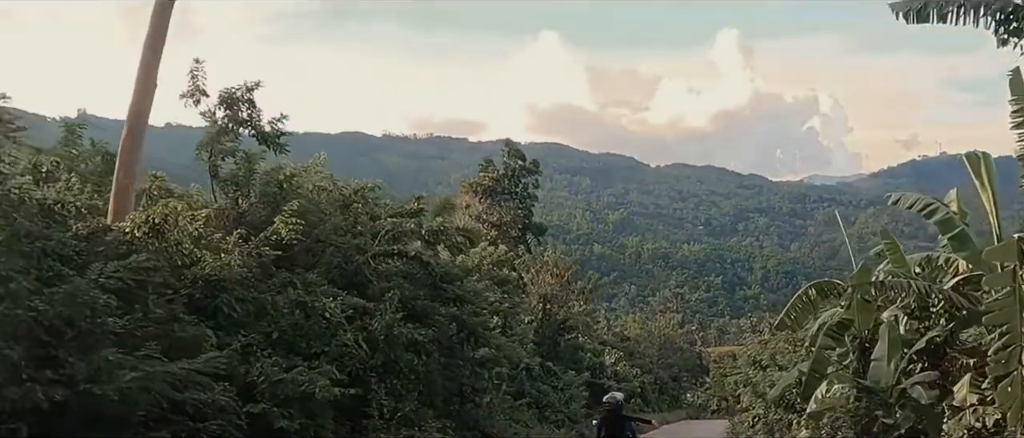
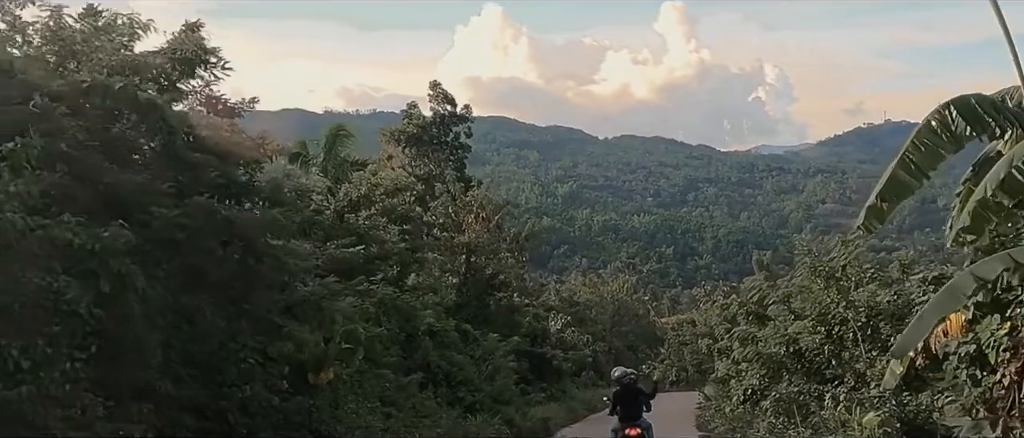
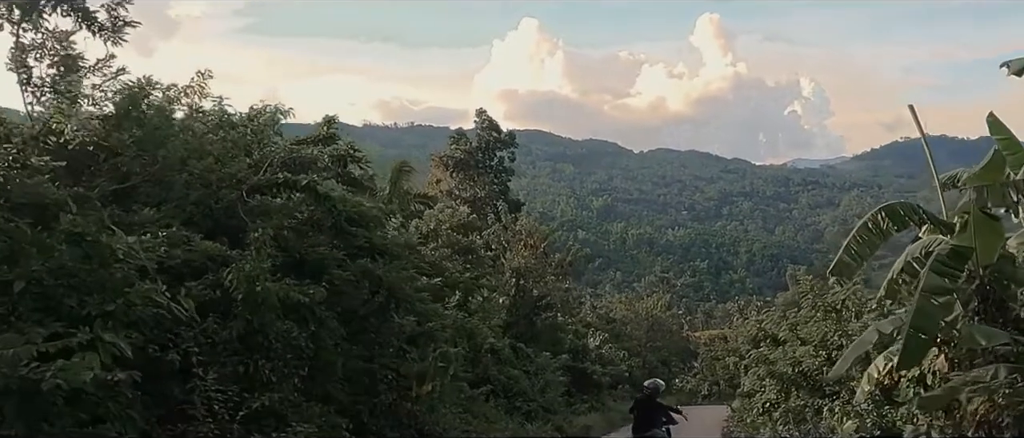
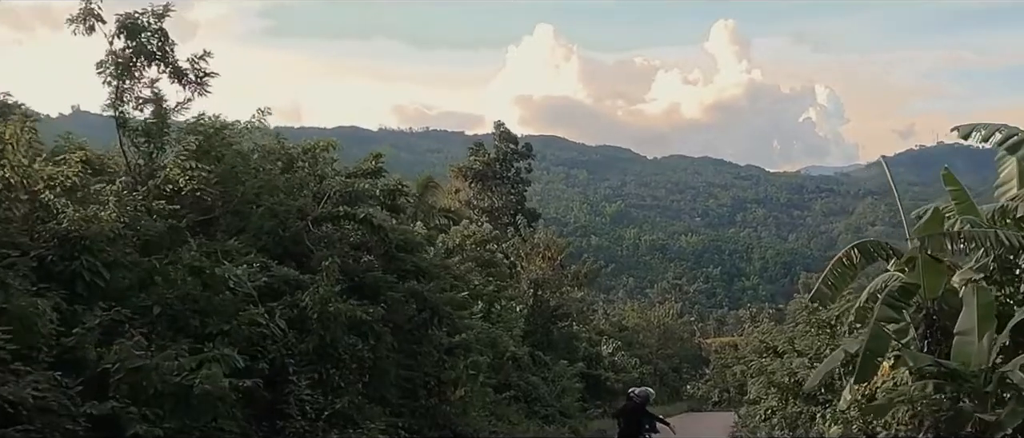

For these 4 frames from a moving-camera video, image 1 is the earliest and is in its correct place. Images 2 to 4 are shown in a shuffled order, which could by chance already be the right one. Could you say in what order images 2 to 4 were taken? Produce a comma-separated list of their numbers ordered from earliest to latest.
4, 3, 2
